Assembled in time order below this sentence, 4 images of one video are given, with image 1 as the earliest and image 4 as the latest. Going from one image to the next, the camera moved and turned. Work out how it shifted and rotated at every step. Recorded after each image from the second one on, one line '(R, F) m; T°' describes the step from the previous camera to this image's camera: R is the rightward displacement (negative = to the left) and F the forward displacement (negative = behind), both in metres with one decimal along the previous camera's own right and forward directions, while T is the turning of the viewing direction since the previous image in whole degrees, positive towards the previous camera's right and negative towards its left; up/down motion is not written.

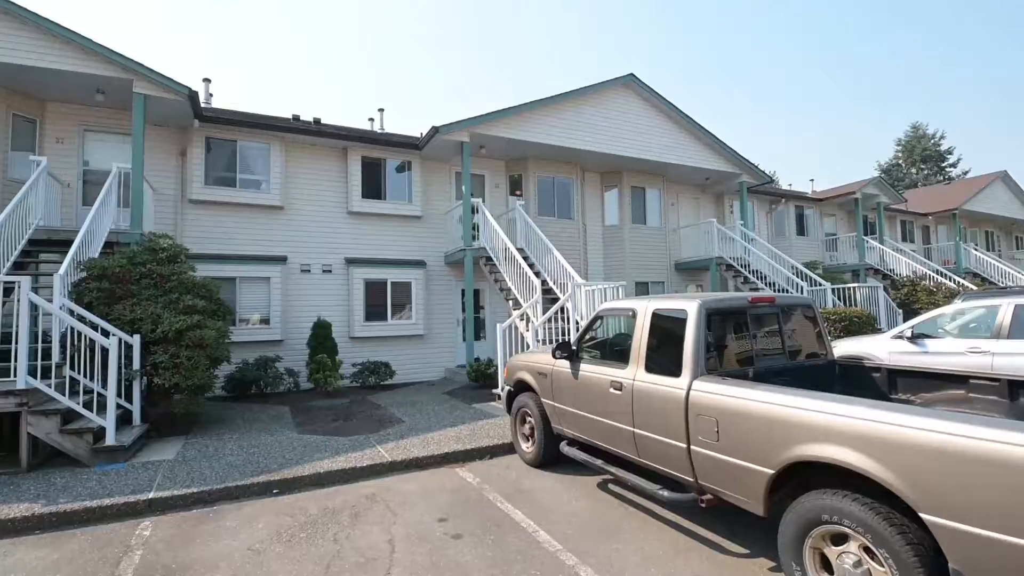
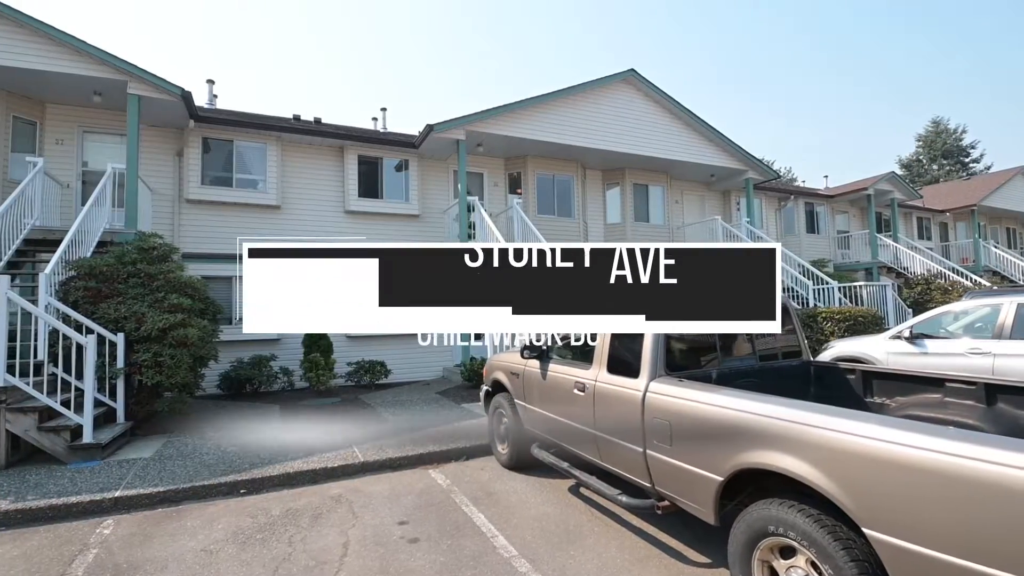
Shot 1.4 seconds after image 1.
(+0.4, +0.1) m; -2°
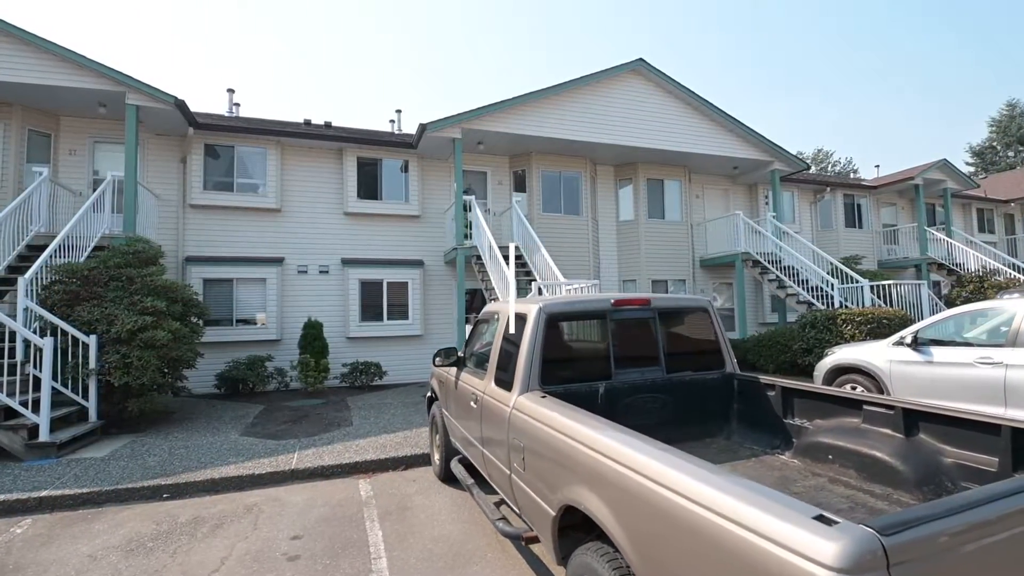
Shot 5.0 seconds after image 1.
(+1.2, +0.4) m; -6°
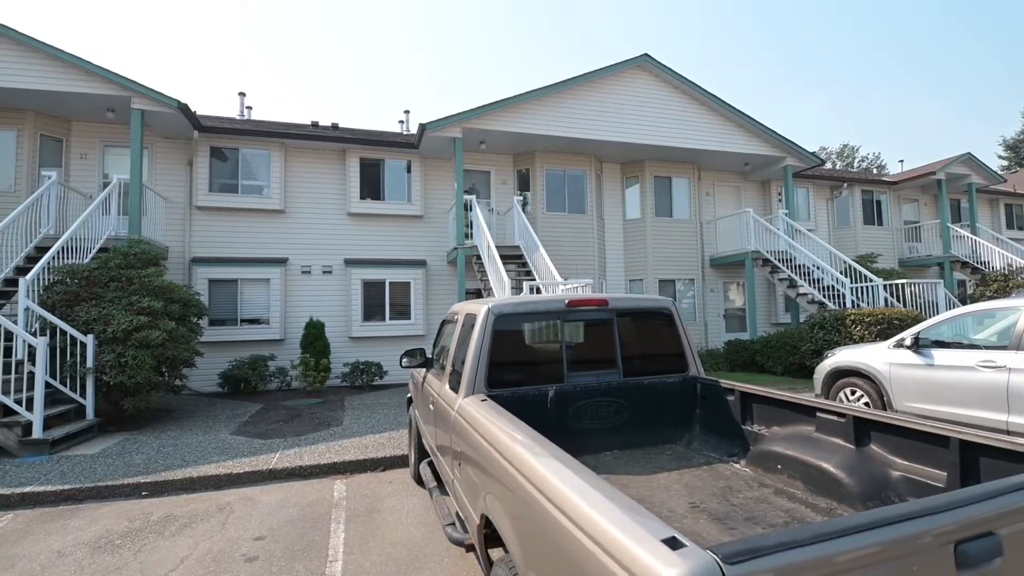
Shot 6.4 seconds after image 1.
(+0.4, +0.1) m; -2°
